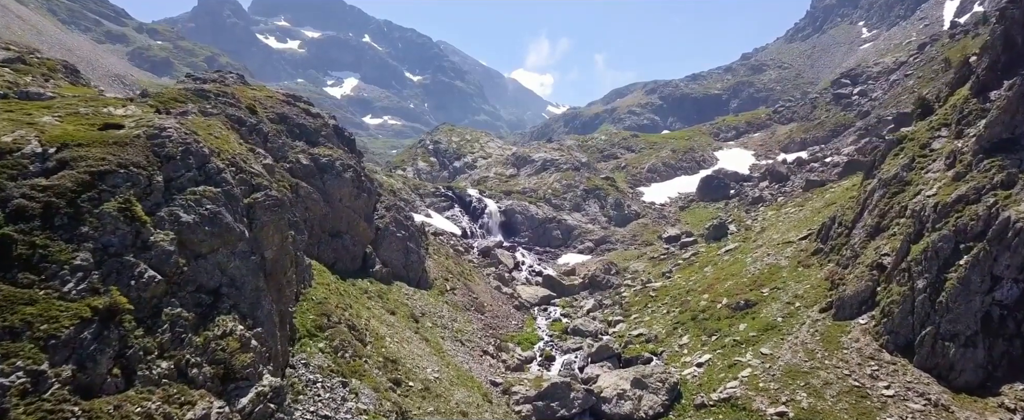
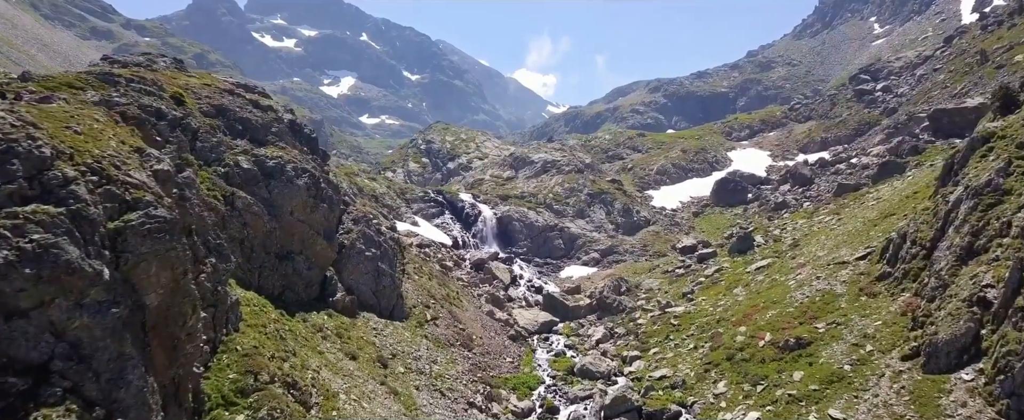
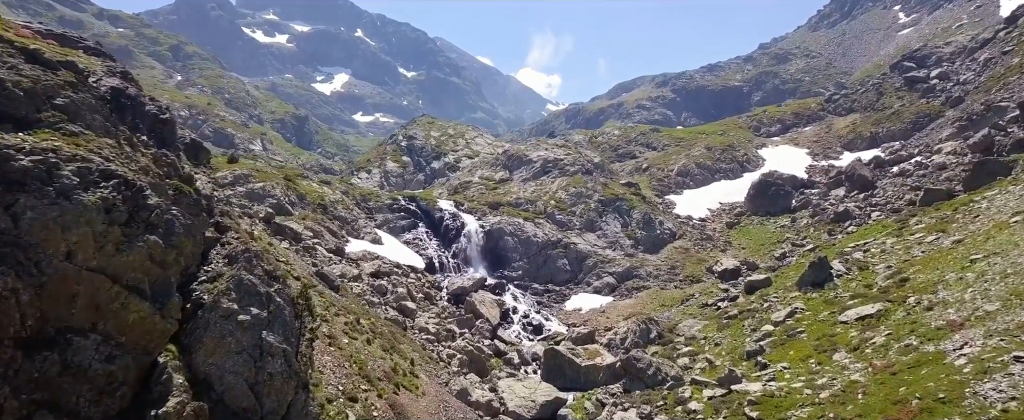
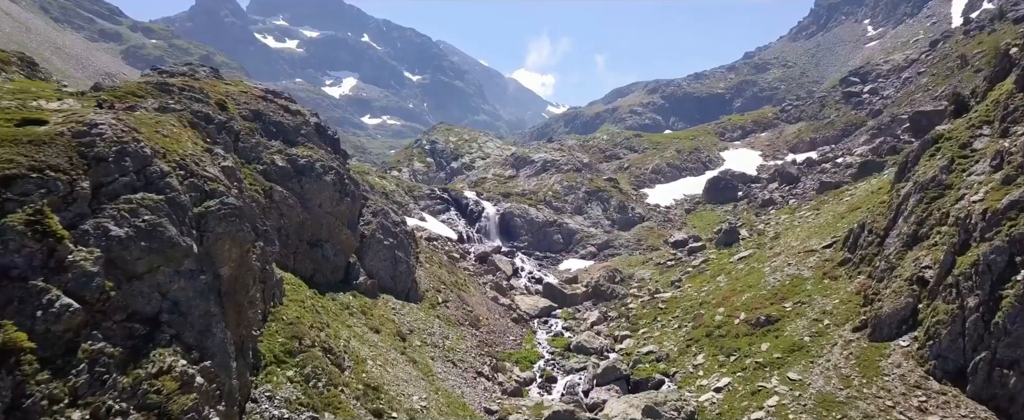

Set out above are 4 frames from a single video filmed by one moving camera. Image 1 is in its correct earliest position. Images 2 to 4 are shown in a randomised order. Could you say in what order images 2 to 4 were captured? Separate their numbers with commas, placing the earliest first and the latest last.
4, 2, 3
